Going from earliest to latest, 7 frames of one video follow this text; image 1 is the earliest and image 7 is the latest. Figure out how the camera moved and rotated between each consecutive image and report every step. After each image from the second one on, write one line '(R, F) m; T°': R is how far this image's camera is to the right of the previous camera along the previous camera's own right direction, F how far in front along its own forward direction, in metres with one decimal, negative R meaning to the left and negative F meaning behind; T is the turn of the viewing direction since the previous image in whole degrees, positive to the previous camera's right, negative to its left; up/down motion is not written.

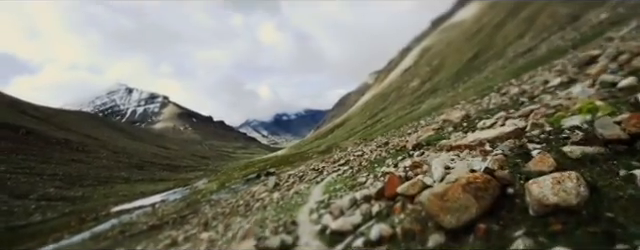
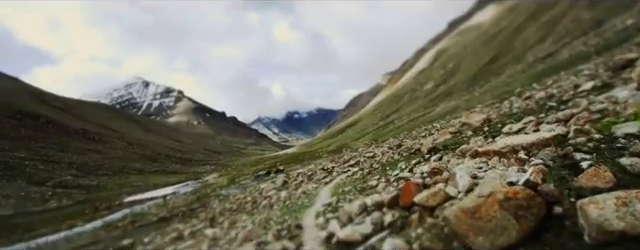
(0.0, +0.4) m; -1°
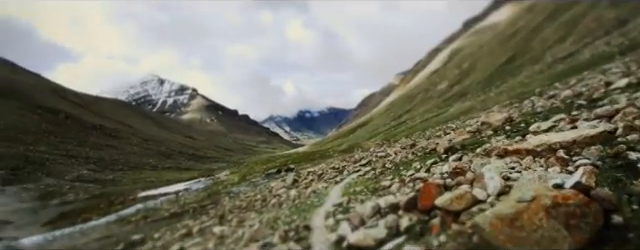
(0.0, +0.3) m; -1°
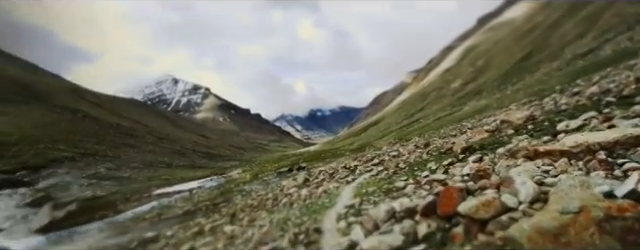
(0.0, +0.2) m; -1°
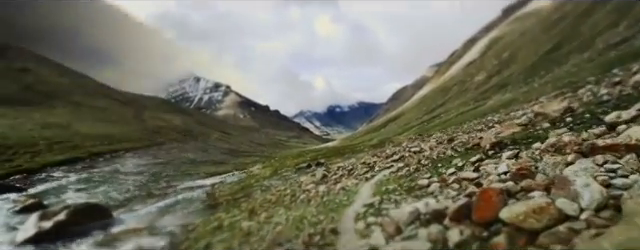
(0.0, +0.4) m; -2°
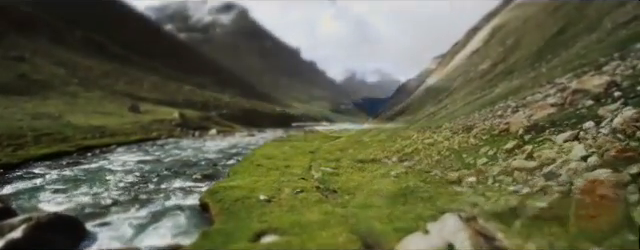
(-0.1, +0.7) m; -1°
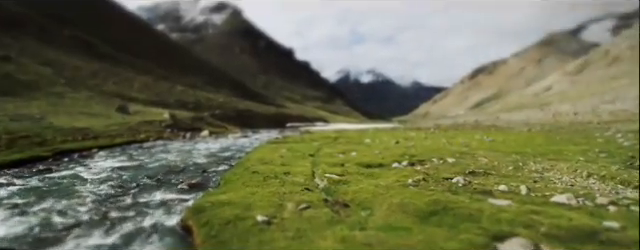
(-0.1, +0.7) m; +1°
